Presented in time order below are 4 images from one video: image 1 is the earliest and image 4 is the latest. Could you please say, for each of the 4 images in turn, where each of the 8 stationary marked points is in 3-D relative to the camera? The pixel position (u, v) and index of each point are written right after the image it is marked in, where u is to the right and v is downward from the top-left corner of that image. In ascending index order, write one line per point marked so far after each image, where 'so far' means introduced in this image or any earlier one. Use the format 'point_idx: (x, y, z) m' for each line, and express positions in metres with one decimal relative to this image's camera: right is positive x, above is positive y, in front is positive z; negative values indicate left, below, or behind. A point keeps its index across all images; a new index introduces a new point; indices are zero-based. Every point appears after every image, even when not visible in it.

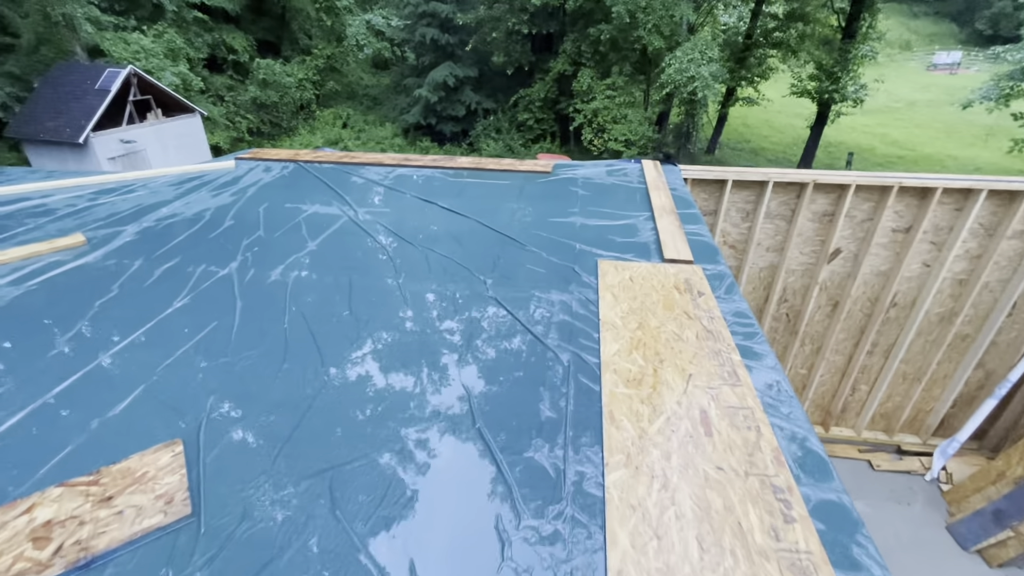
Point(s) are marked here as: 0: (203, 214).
0: (-2.6, +0.6, +4.0) m
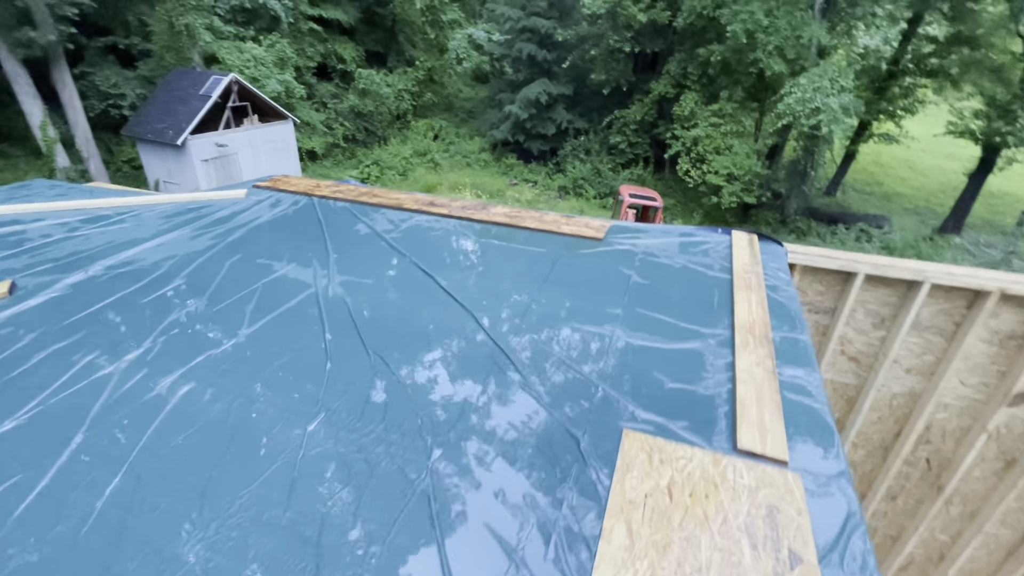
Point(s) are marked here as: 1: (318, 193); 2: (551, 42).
0: (-2.5, +0.2, +3.3) m
1: (-1.9, +0.9, +4.6) m
2: (+1.3, +7.8, +15.2) m
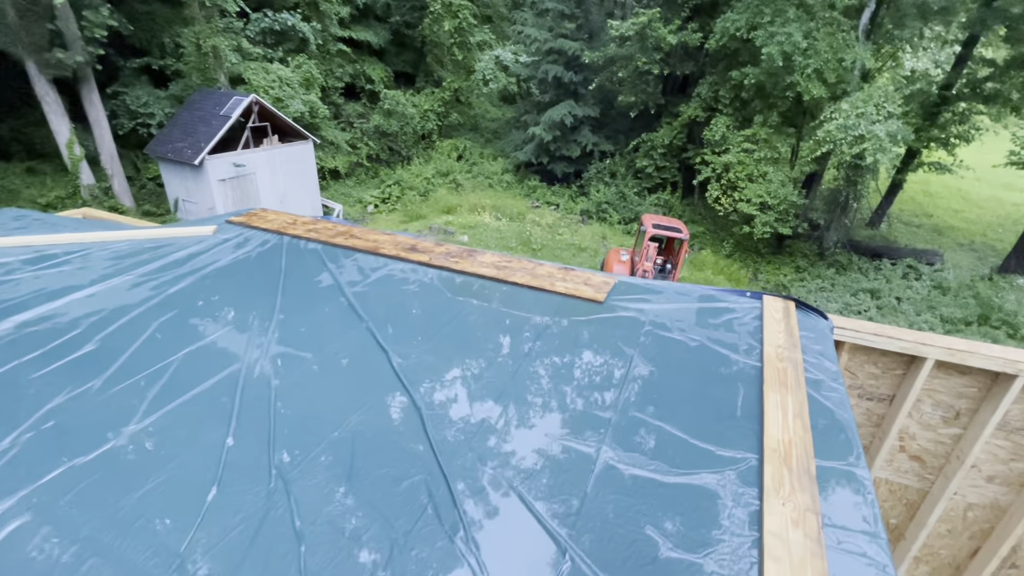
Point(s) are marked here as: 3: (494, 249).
0: (-2.6, -0.2, +2.9) m
1: (-1.9, +0.5, +4.2) m
2: (+2.1, +6.9, +14.8) m
3: (-0.4, +1.0, +11.8) m
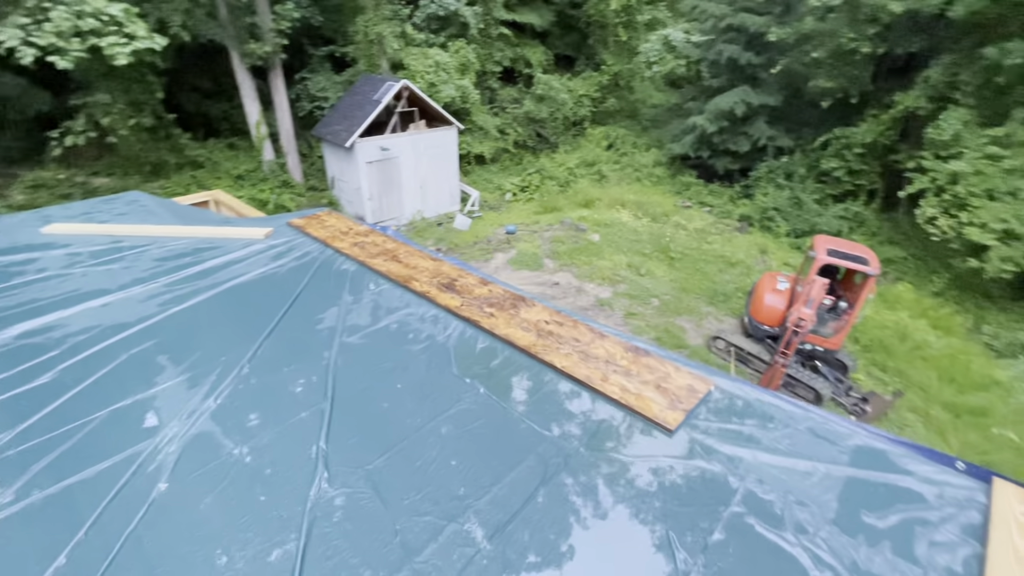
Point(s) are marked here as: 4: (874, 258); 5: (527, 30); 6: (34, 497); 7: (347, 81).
0: (-2.5, -0.3, +2.7) m
1: (-1.4, +0.3, +3.6) m
2: (+6.4, +6.3, +12.3) m
3: (+2.5, +0.8, +10.4) m
4: (+4.6, +0.4, +6.1) m
5: (+0.3, +9.4, +17.3) m
6: (-1.7, -0.8, +1.8) m
7: (-5.3, +6.5, +14.9) m
